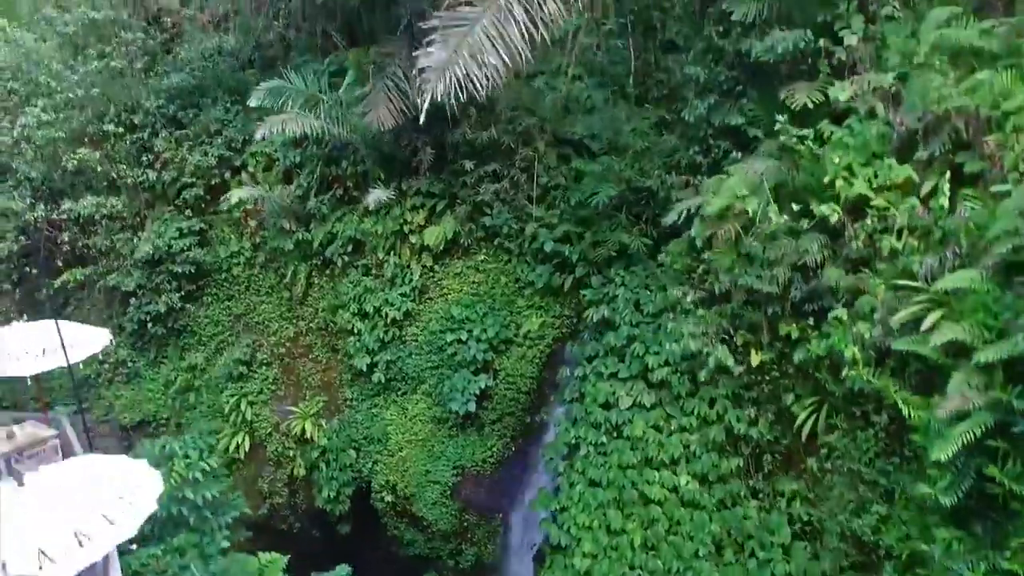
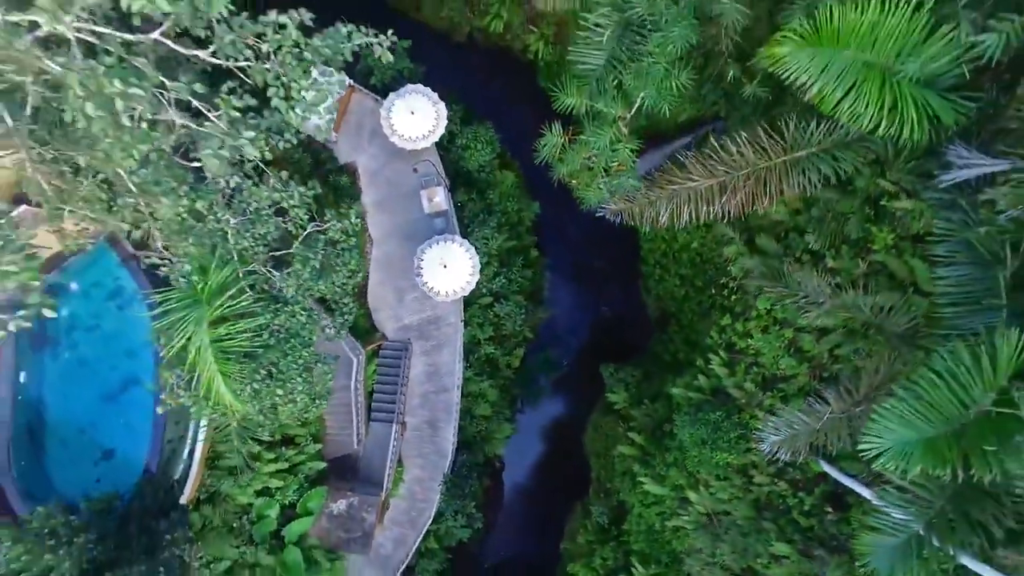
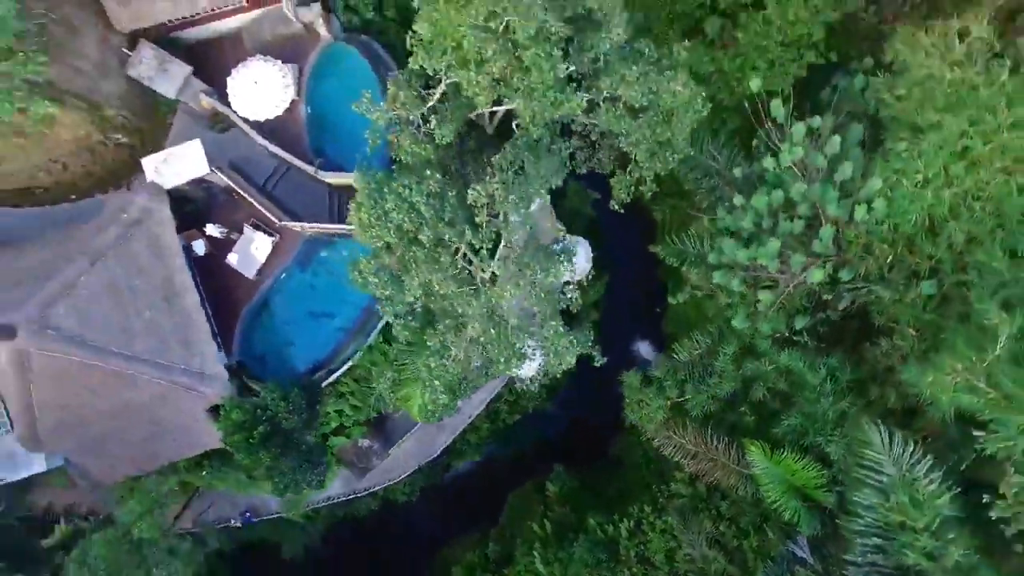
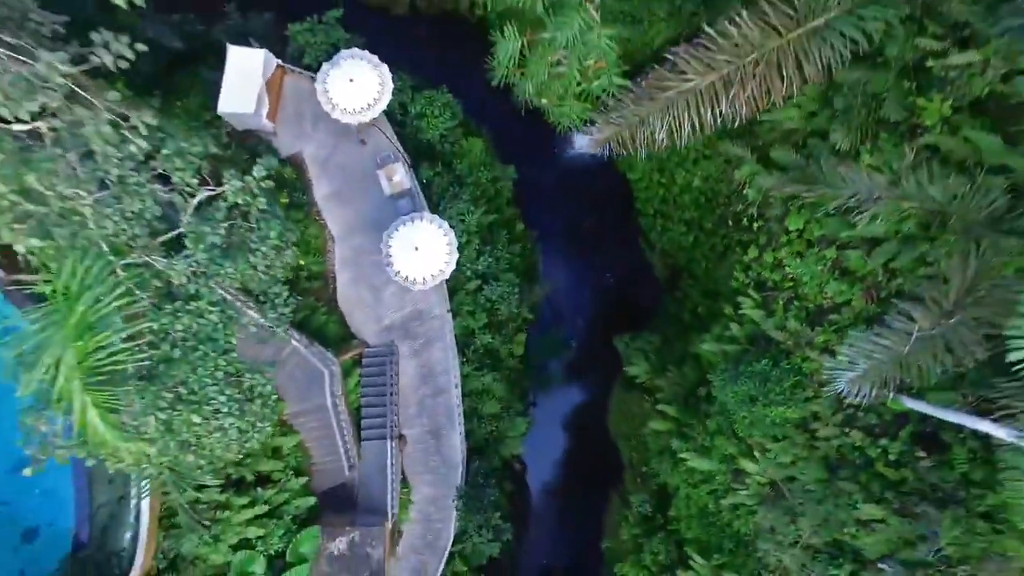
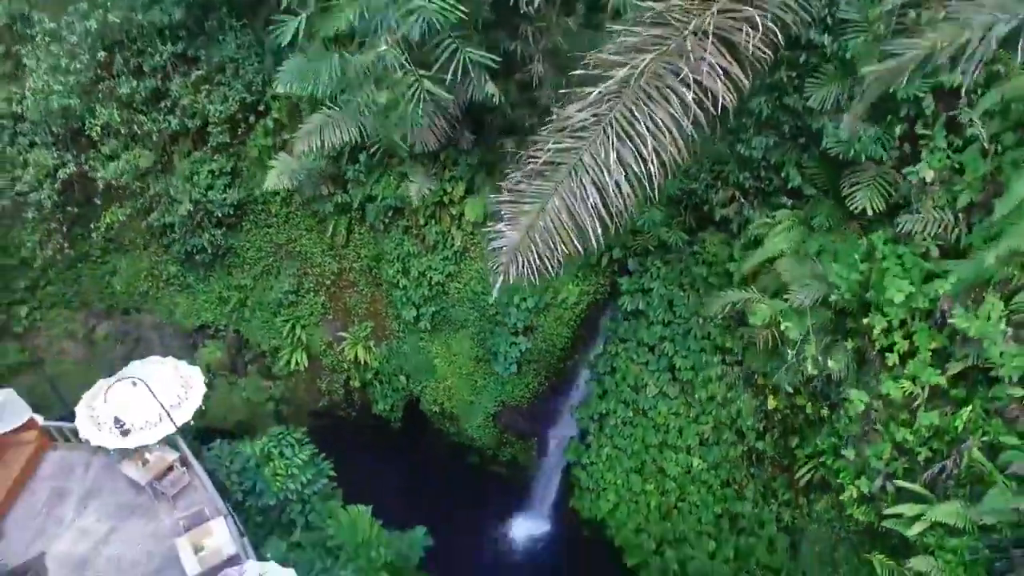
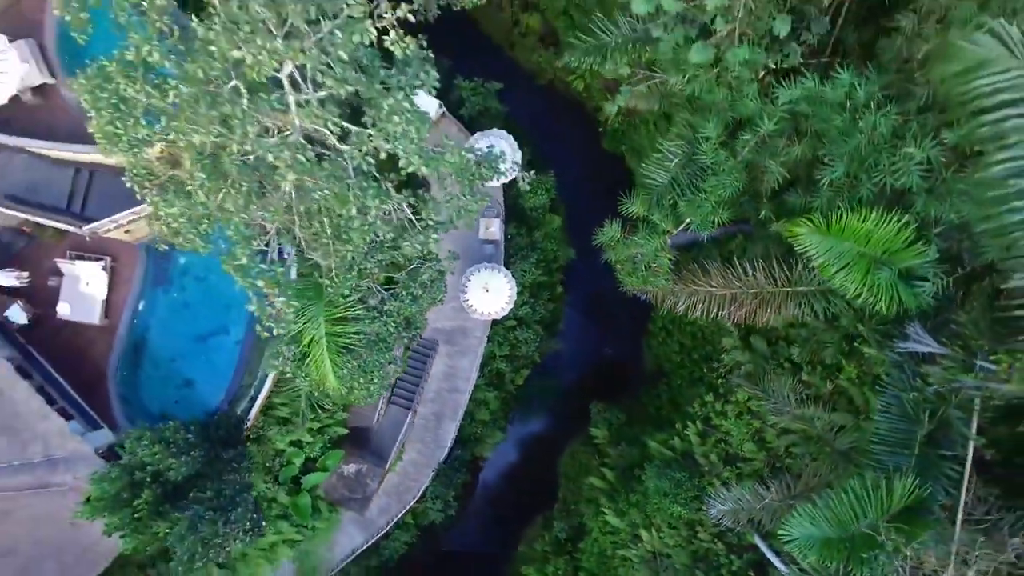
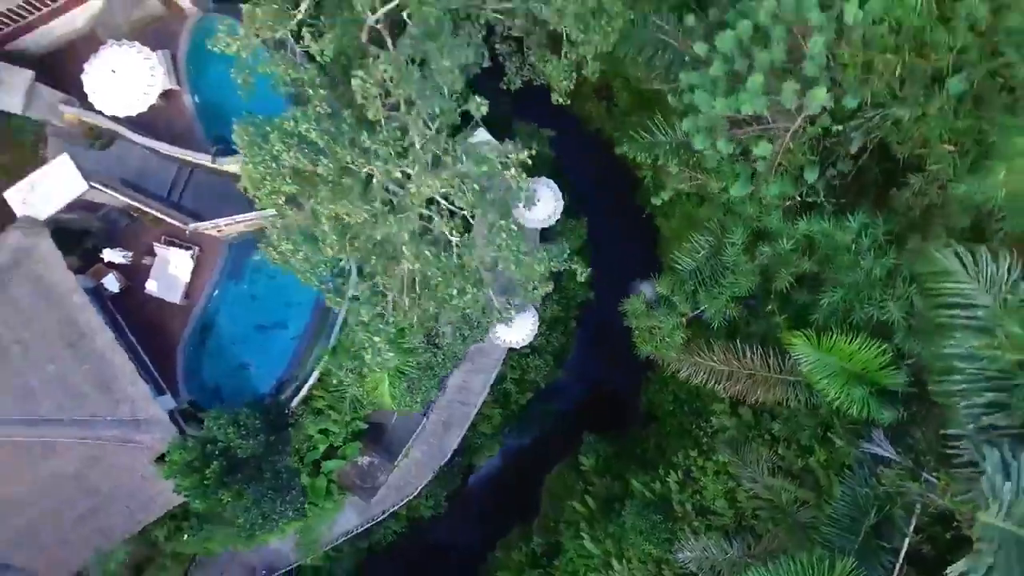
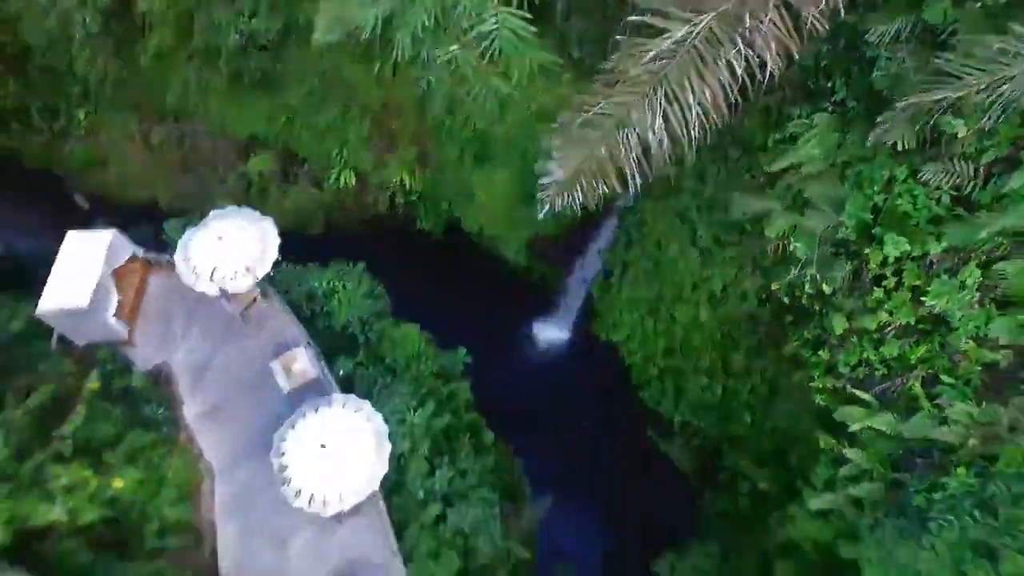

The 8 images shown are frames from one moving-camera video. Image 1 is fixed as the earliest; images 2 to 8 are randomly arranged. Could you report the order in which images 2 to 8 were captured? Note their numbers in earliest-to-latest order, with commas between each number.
5, 8, 4, 2, 6, 7, 3
